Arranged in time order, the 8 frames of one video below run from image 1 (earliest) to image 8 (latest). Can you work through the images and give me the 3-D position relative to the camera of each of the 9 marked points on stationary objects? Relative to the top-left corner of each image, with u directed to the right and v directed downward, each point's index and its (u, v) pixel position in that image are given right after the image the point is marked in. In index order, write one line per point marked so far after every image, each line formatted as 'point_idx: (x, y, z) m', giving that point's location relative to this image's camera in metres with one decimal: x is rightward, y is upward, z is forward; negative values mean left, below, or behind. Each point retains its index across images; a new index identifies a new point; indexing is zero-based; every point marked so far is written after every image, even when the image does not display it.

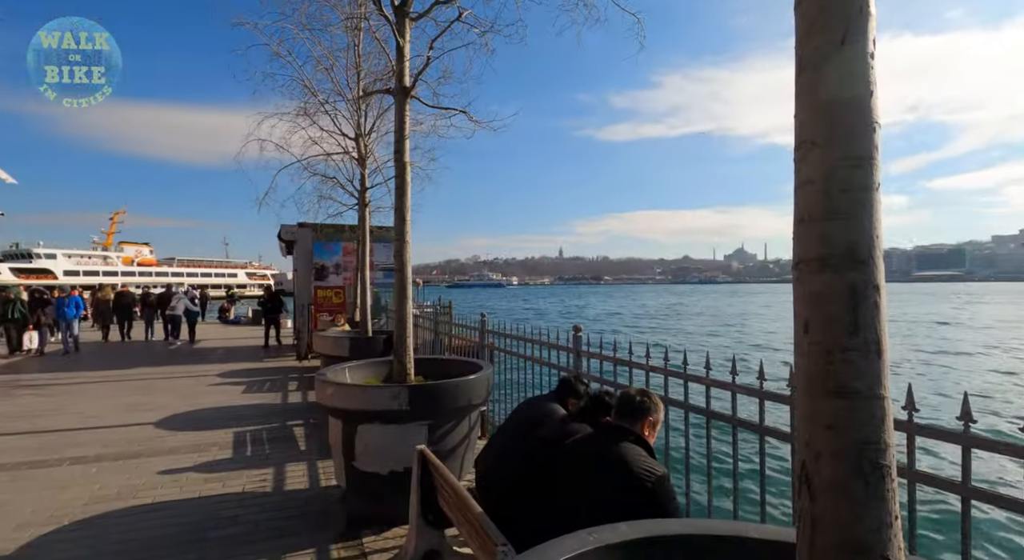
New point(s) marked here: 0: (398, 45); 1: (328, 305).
0: (-1.0, +2.0, +4.4) m
1: (-4.6, -0.6, +12.4) m
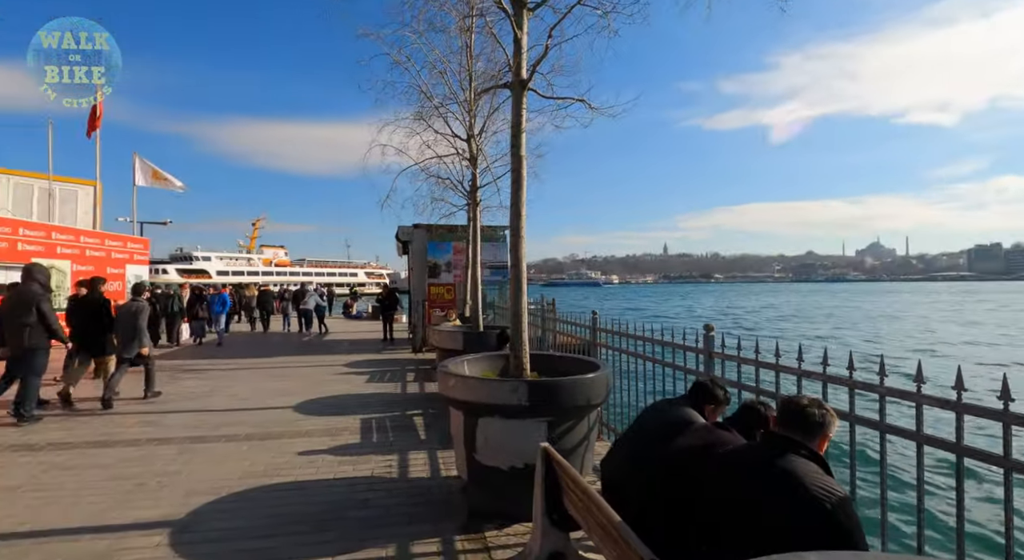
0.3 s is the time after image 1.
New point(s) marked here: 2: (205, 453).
0: (0.0, +2.0, +4.3) m
1: (-1.9, -0.6, +13.0) m
2: (-3.2, -1.8, +5.4) m
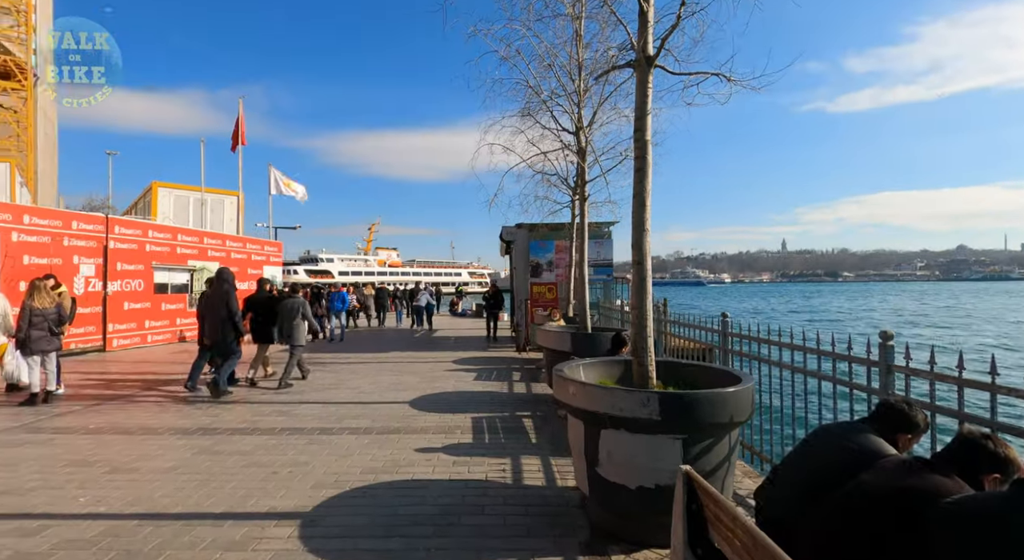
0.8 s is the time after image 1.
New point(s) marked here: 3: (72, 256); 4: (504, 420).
0: (+1.0, +2.0, +3.9) m
1: (+0.7, -0.5, +12.8) m
2: (-2.0, -1.8, +5.6) m
3: (-10.3, +0.6, +12.0) m
4: (-0.1, -1.8, +6.6) m
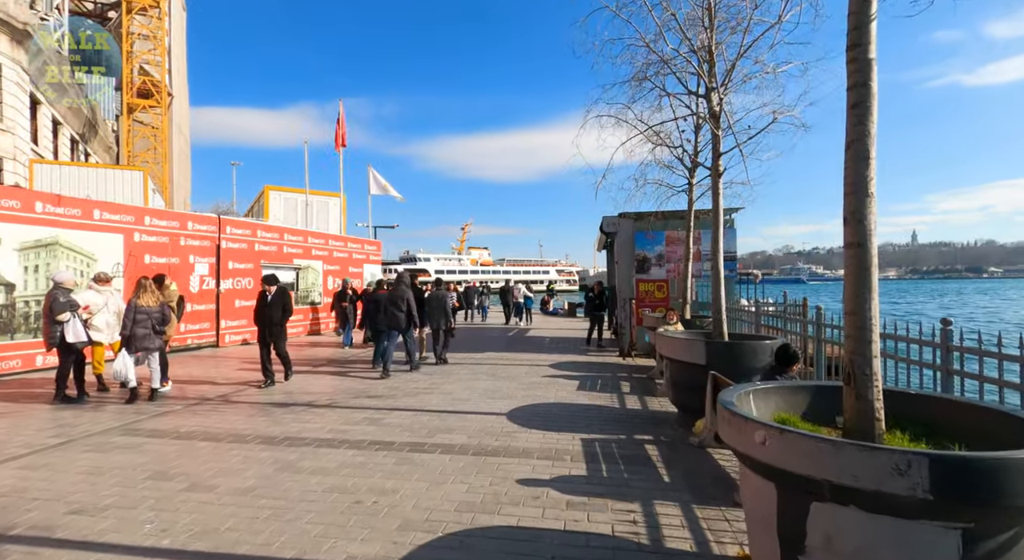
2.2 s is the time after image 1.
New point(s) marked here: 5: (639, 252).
0: (+1.8, +2.1, +2.6) m
1: (+3.1, -0.5, +11.4) m
2: (-0.9, -1.8, +4.8) m
3: (-7.9, +0.6, +12.6) m
4: (+1.2, -1.7, +5.5) m
5: (+2.8, +0.6, +11.5) m
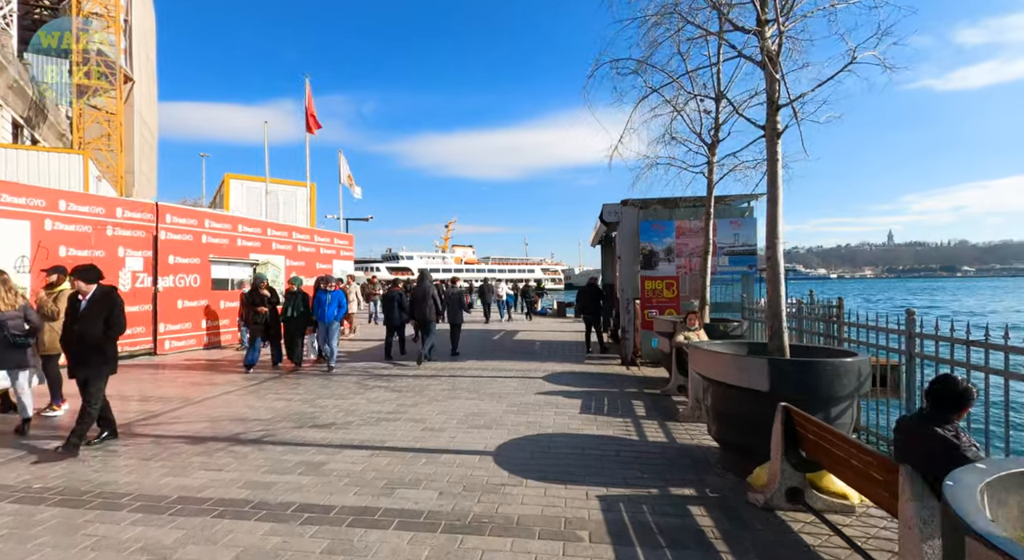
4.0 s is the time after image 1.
0: (+1.8, +2.1, +1.1) m
1: (+2.8, -0.4, +9.9) m
2: (-0.9, -1.7, +3.2) m
3: (-8.2, +0.7, +10.7) m
4: (+1.1, -1.7, +3.9) m
5: (+2.6, +0.7, +9.9) m
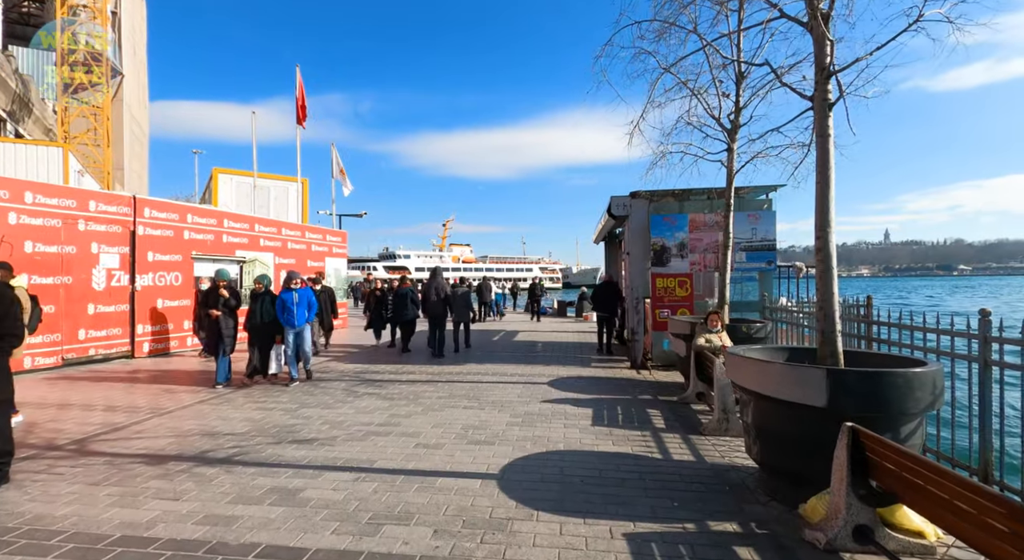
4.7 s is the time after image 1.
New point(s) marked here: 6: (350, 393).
0: (+1.9, +2.2, +0.4) m
1: (+2.8, -0.4, +9.2) m
2: (-0.8, -1.7, +2.5) m
3: (-8.2, +0.7, +10.0) m
4: (+1.1, -1.7, +3.2) m
5: (+2.6, +0.7, +9.3) m
6: (-2.3, -1.6, +7.5) m
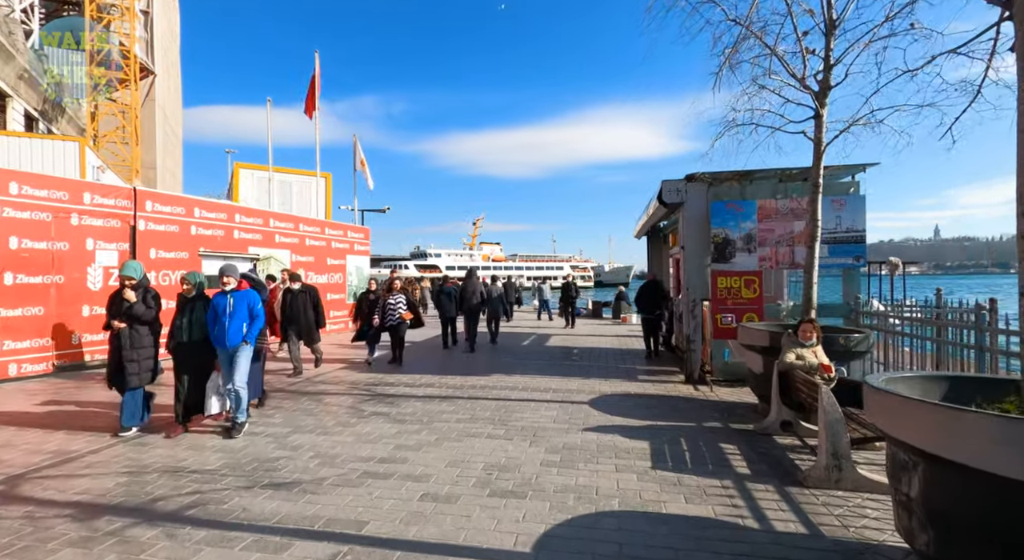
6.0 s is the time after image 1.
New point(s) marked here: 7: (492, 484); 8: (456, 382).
0: (+1.8, +2.1, -1.0) m
1: (+3.4, -0.3, +7.8) m
2: (-0.7, -1.7, +1.3) m
3: (-7.6, +0.7, +9.1) m
4: (+1.3, -1.7, +1.9) m
5: (+3.1, +0.7, +7.8) m
6: (-1.9, -1.6, +6.3) m
7: (-0.2, -1.6, +4.1) m
8: (-0.9, -1.6, +8.0) m
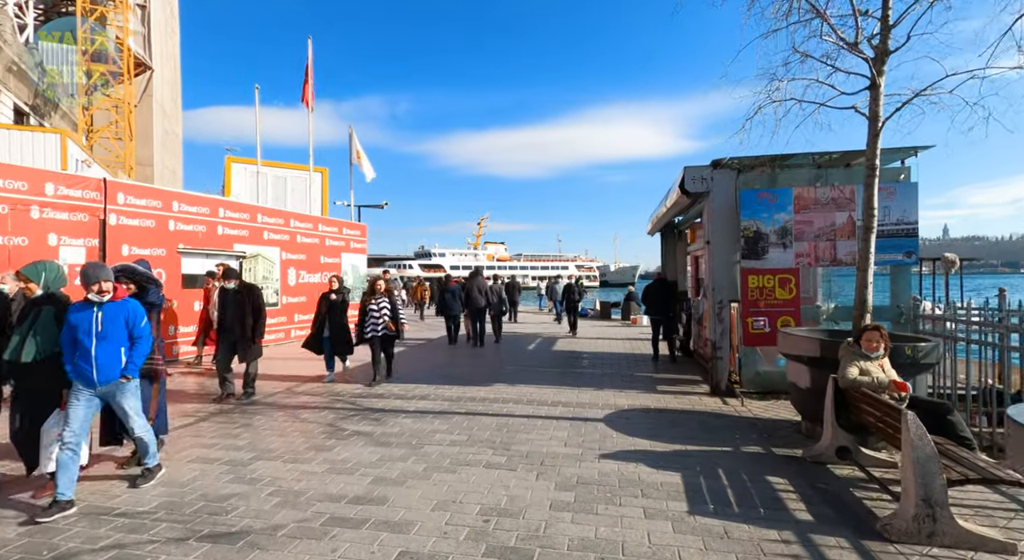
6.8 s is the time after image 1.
0: (+1.8, +2.2, -1.9) m
1: (+3.4, -0.3, +6.8) m
2: (-0.7, -1.7, +0.4) m
3: (-7.5, +0.7, +8.3) m
4: (+1.3, -1.7, +1.0) m
5: (+3.2, +0.7, +6.9) m
6: (-1.9, -1.6, +5.5) m
7: (-0.1, -1.6, +3.3) m
8: (-0.8, -1.6, +7.2) m
